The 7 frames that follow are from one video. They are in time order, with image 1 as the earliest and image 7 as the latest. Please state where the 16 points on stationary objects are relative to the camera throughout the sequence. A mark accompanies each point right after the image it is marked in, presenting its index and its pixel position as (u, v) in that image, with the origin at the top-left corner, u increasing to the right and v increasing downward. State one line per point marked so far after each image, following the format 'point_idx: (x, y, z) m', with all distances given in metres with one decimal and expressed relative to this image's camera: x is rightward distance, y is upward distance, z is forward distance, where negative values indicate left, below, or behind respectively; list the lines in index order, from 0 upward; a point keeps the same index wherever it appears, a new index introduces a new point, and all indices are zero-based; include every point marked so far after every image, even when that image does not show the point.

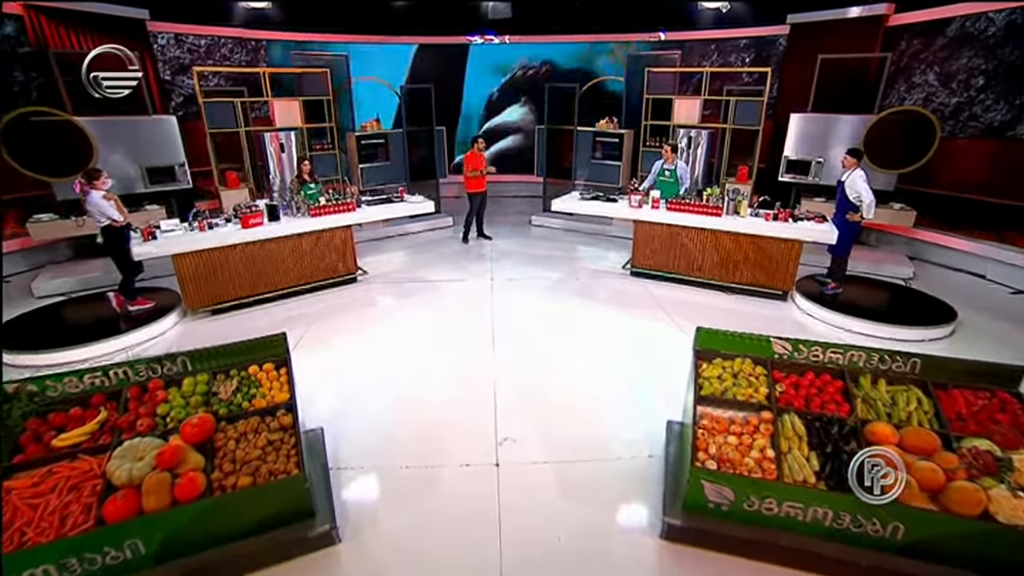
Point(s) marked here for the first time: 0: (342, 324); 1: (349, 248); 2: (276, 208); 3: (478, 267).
0: (-1.3, -0.3, +6.1) m
1: (-1.4, +0.3, +7.0) m
2: (-1.9, +0.6, +6.4) m
3: (-0.3, +0.2, +7.3) m
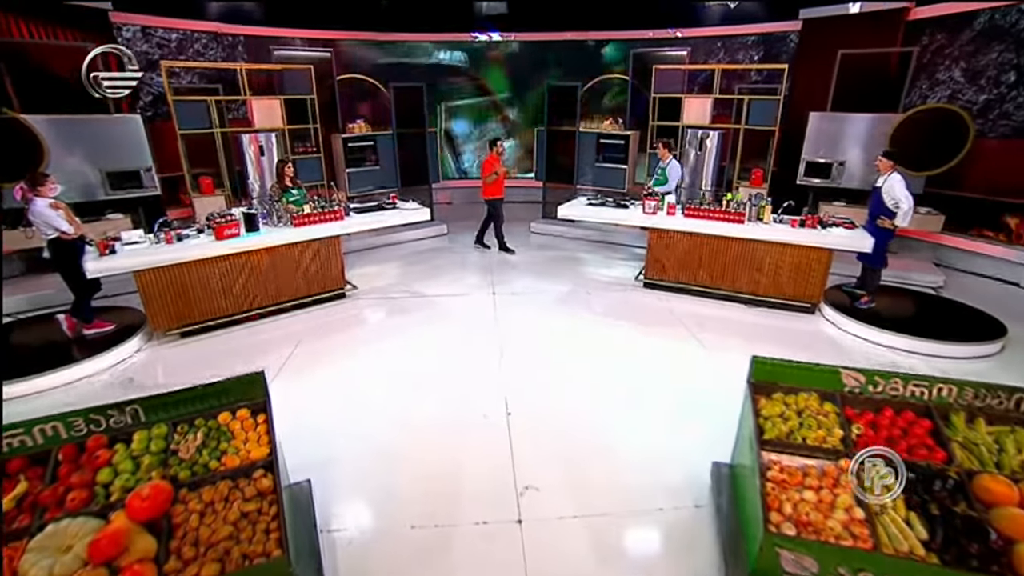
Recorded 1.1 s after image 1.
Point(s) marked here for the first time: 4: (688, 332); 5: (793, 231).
0: (-1.3, -0.4, +5.5) m
1: (-1.4, +0.2, +6.4) m
2: (-1.9, +0.5, +5.7) m
3: (-0.3, +0.1, +6.7) m
4: (+1.3, -0.3, +5.8) m
5: (+2.1, +0.4, +5.8) m
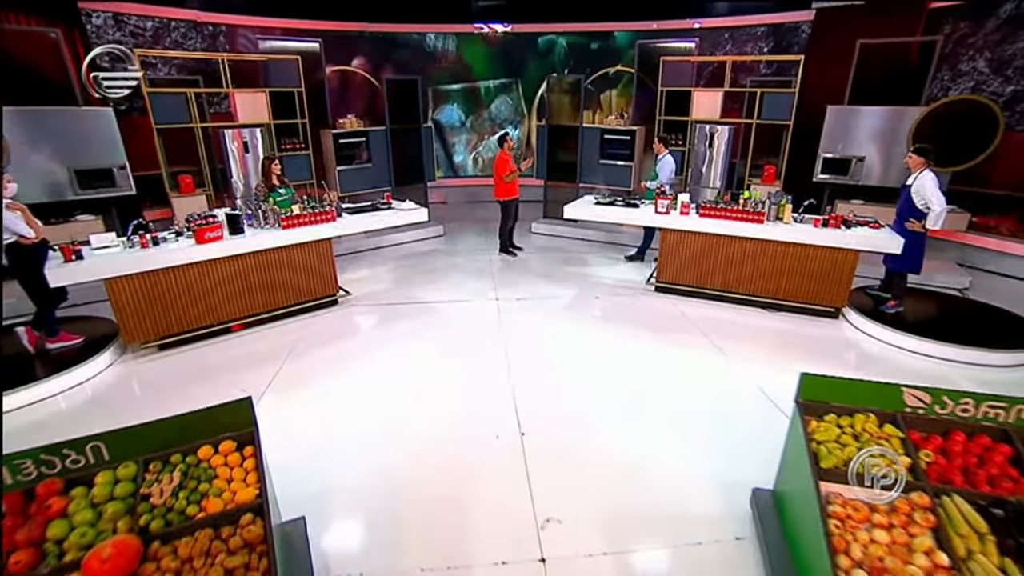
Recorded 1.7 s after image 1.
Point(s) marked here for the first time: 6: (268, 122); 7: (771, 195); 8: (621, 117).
0: (-1.3, -0.5, +5.1) m
1: (-1.4, +0.2, +5.9) m
2: (-1.8, +0.5, +5.3) m
3: (-0.3, 0.0, +6.3) m
4: (+1.3, -0.4, +5.4) m
5: (+2.1, +0.4, +5.4) m
6: (-2.4, +1.7, +7.7) m
7: (+1.9, +0.7, +5.8) m
8: (+1.0, +1.6, +7.4) m
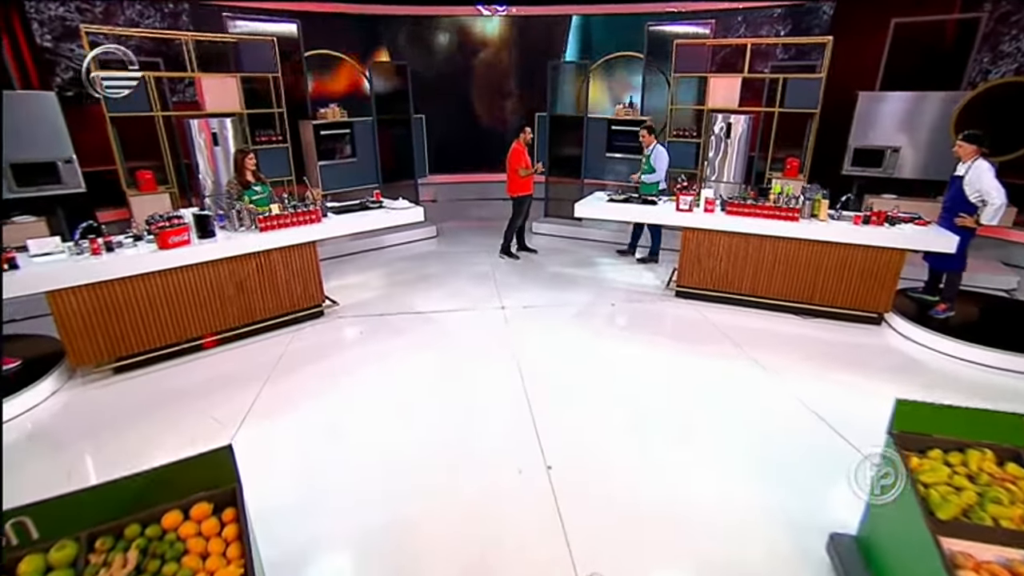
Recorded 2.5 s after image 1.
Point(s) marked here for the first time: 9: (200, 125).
0: (-1.2, -0.6, +4.4) m
1: (-1.3, +0.1, +5.3) m
2: (-1.8, +0.4, +4.6) m
3: (-0.2, 0.0, +5.7) m
4: (+1.4, -0.4, +4.8) m
5: (+2.1, +0.4, +4.9) m
6: (-2.4, +1.6, +7.0) m
7: (+2.0, +0.7, +5.2) m
8: (+1.0, +1.6, +6.8) m
9: (-2.7, +1.4, +6.7) m
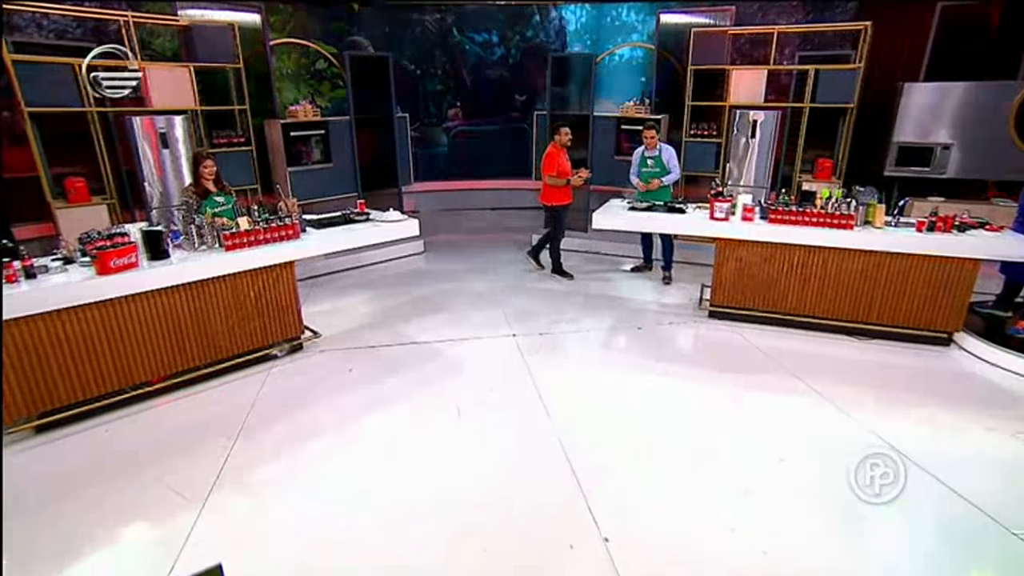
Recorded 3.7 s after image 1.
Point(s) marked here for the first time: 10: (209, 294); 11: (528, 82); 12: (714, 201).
0: (-1.0, -0.7, +3.6) m
1: (-1.3, -0.1, +4.4) m
2: (-1.7, +0.2, +3.8) m
3: (-0.2, -0.2, +4.9) m
4: (+1.5, -0.5, +4.1) m
5: (+2.2, +0.3, +4.2) m
6: (-2.5, +1.4, +6.1) m
7: (+2.0, +0.6, +4.6) m
8: (+0.9, +1.4, +6.1) m
9: (-2.7, +1.2, +5.8) m
10: (-1.5, 0.0, +4.0) m
11: (+0.3, +2.6, +9.7) m
12: (+1.2, +0.5, +4.7) m
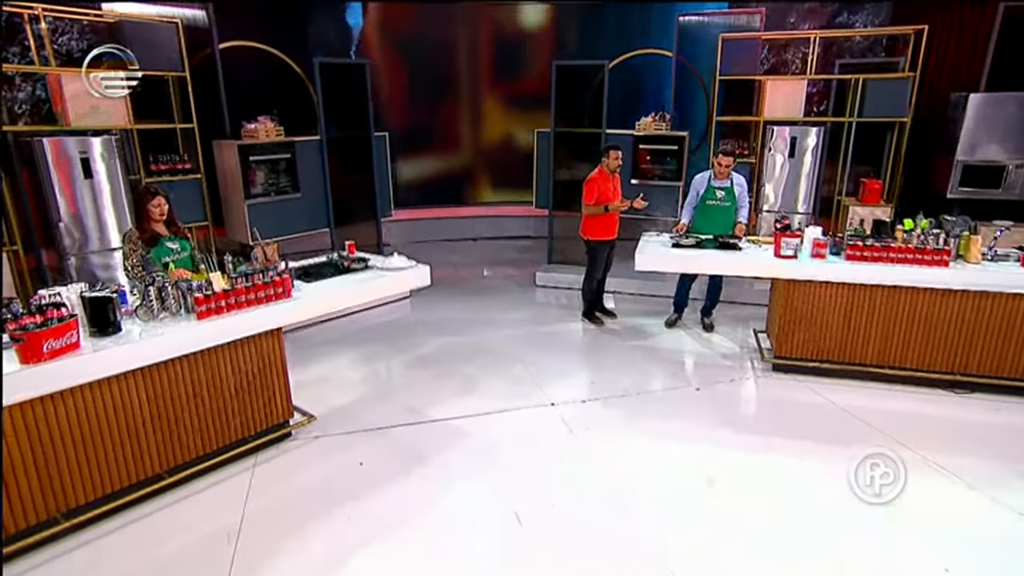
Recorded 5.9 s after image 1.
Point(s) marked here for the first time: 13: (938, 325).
0: (-0.7, -1.0, +2.6) m
1: (-1.0, -0.4, +3.4) m
2: (-1.4, -0.1, +2.7) m
3: (0.0, -0.5, +4.0) m
4: (+1.7, -0.7, +3.4) m
5: (+2.4, +0.1, +3.6) m
6: (-2.5, +1.0, +4.9) m
7: (+2.2, +0.3, +3.9) m
8: (+0.9, +1.1, +5.3) m
9: (-2.7, +0.8, +4.6) m
10: (-1.3, -0.3, +2.9) m
11: (-0.2, +2.2, +8.8) m
12: (+1.4, +0.3, +4.0) m
13: (+2.1, -0.2, +3.9) m
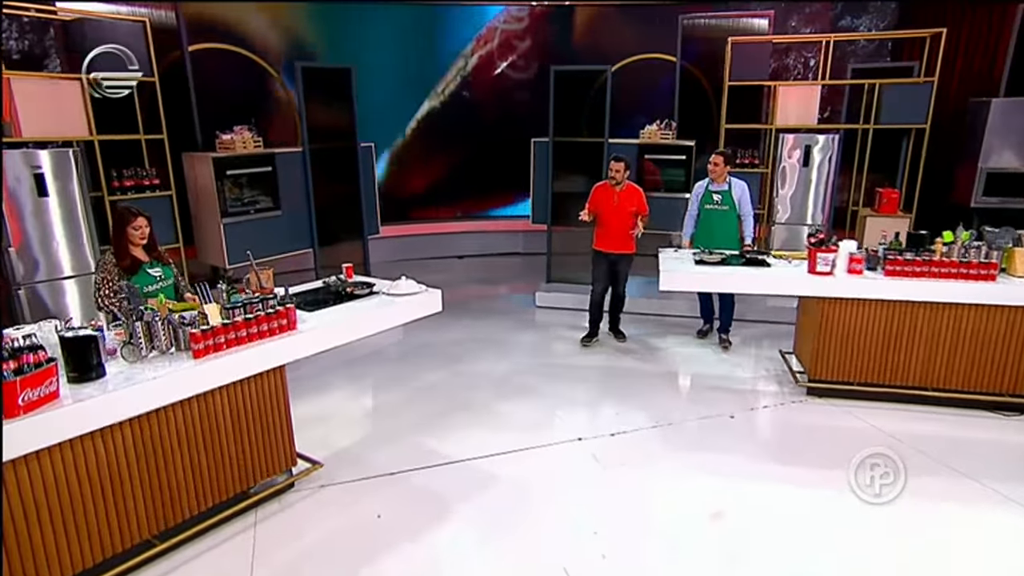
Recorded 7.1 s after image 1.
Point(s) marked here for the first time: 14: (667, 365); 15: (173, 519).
0: (-0.5, -1.1, +2.2) m
1: (-0.9, -0.5, +3.0) m
2: (-1.2, -0.2, +2.3) m
3: (0.0, -0.6, +3.6) m
4: (+1.9, -0.8, +3.2) m
5: (+2.5, 0.0, +3.4) m
6: (-2.5, +0.9, +4.4) m
7: (+2.3, +0.3, +3.7) m
8: (+0.9, +1.0, +5.0) m
9: (-2.7, +0.7, +4.1) m
10: (-1.1, -0.5, +2.5) m
11: (-0.5, +2.0, +8.5) m
12: (+1.4, +0.2, +3.7) m
13: (+2.2, -0.3, +3.7) m
14: (+0.8, -0.4, +4.2) m
15: (-1.1, -0.8, +2.6) m
